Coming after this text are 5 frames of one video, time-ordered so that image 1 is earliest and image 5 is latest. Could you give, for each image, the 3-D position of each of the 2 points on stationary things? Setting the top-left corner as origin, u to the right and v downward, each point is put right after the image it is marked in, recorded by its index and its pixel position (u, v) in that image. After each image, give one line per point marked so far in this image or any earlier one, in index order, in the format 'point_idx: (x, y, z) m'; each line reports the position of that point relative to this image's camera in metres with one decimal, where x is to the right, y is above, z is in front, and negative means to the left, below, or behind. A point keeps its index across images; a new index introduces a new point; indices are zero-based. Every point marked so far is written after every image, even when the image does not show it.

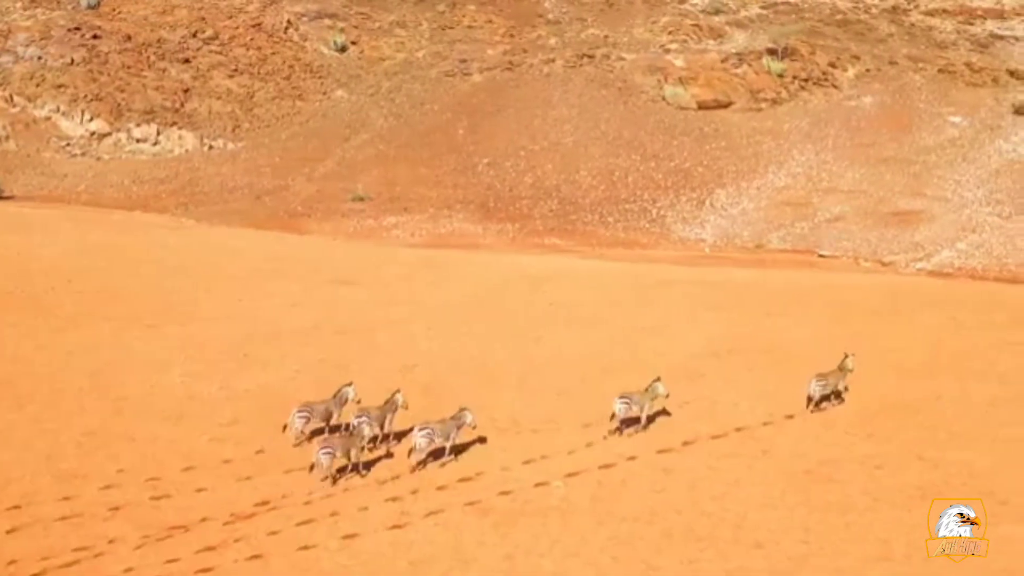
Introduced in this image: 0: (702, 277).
0: (+3.5, +0.2, +19.4) m
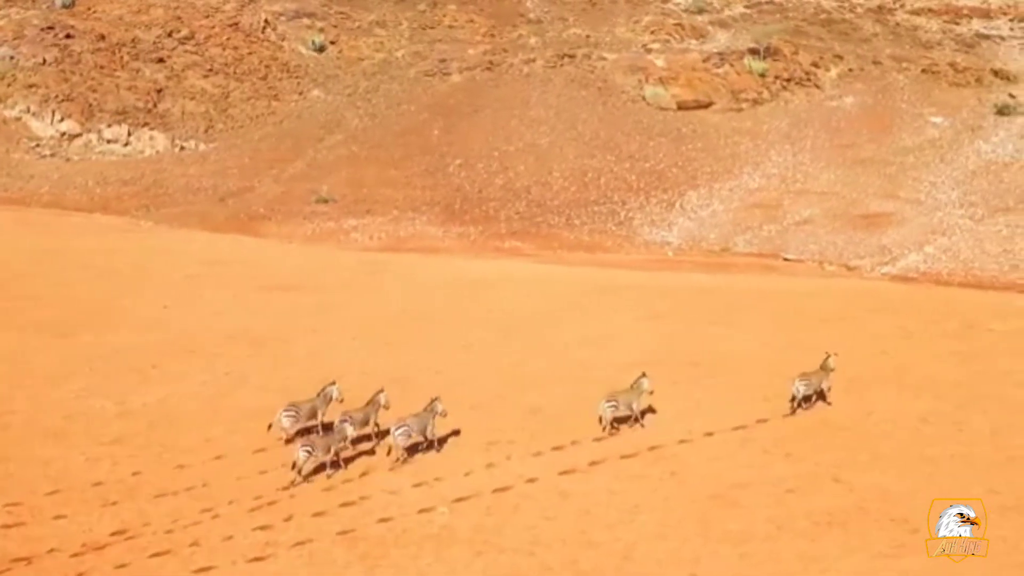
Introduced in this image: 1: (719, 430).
0: (+2.6, +0.1, +18.8) m
1: (+1.9, -1.3, +10.5) m
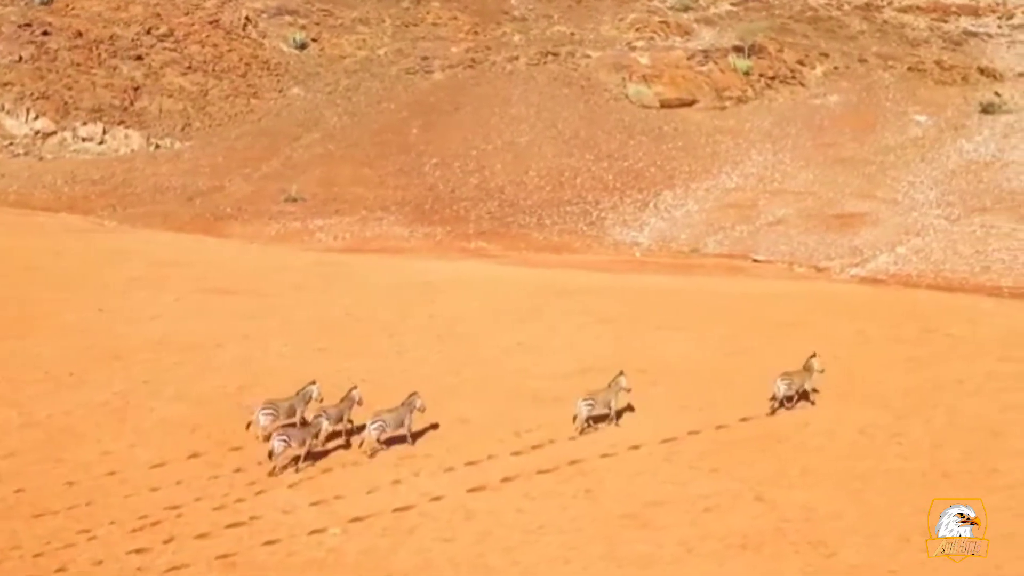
0: (+1.9, +0.1, +18.4) m
1: (+1.2, -1.4, +10.1) m
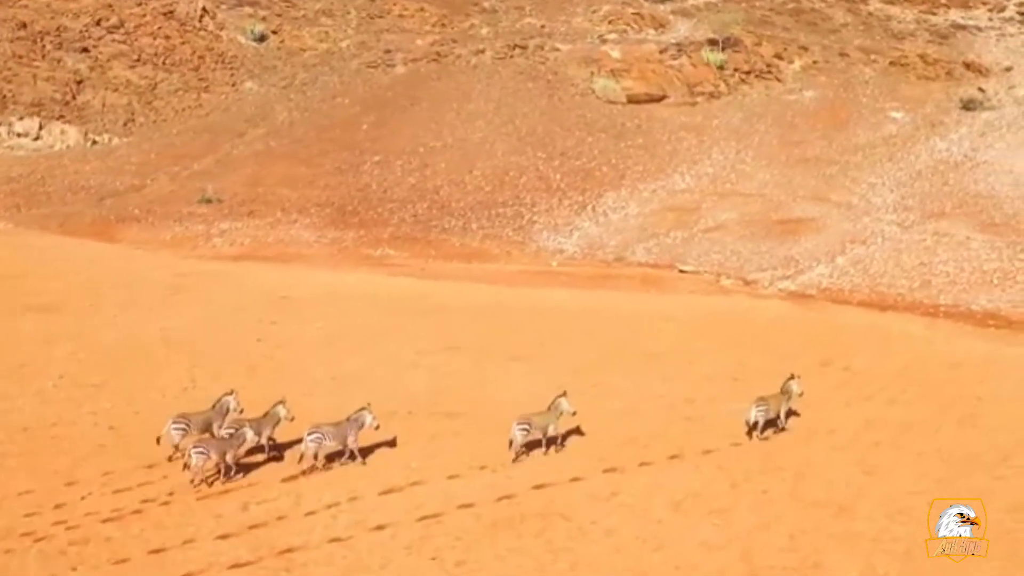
0: (0.0, -0.2, +16.4) m
1: (-0.8, -1.7, +8.1) m
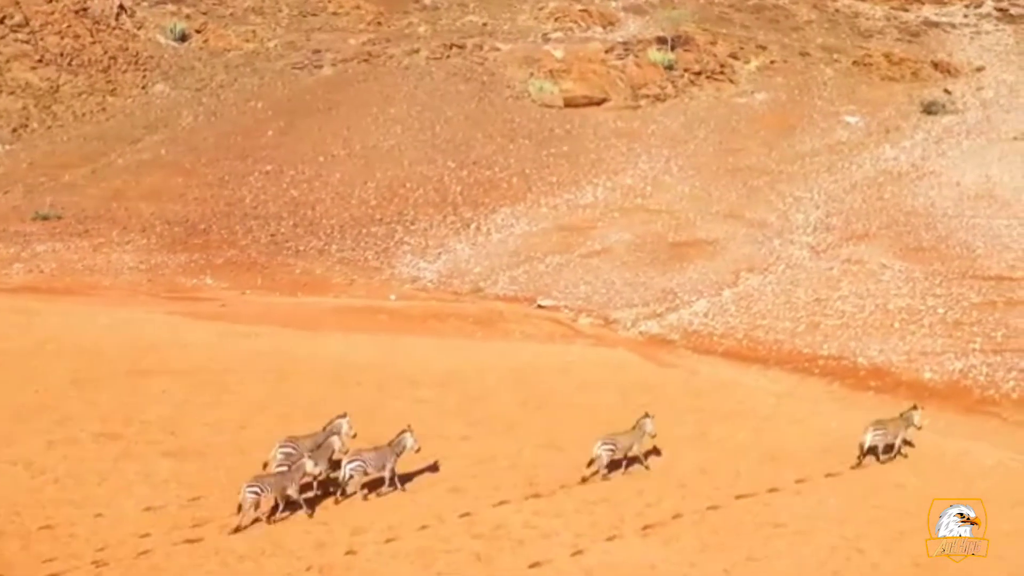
0: (-2.6, -0.7, +13.2) m
1: (-3.5, -2.2, +4.9) m
